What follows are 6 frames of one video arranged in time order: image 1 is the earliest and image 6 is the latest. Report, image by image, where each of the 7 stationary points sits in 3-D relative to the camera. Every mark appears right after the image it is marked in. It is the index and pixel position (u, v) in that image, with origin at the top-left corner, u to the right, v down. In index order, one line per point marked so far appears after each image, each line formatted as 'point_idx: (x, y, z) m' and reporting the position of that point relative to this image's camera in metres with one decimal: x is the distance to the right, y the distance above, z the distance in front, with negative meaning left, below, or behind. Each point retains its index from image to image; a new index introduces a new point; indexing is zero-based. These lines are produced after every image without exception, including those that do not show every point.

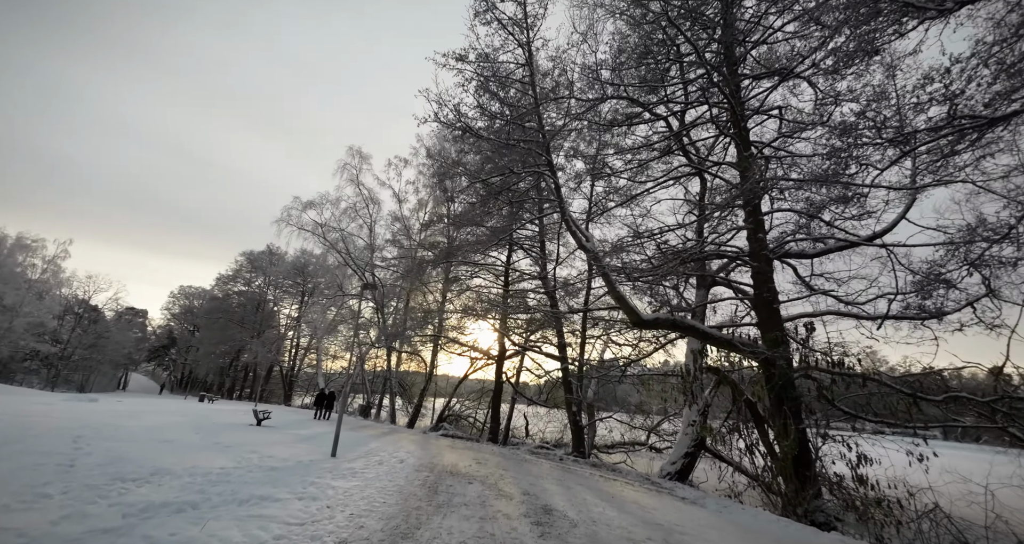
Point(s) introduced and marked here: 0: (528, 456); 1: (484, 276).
0: (+0.3, -3.9, +10.5) m
1: (-1.0, -0.1, +17.5) m
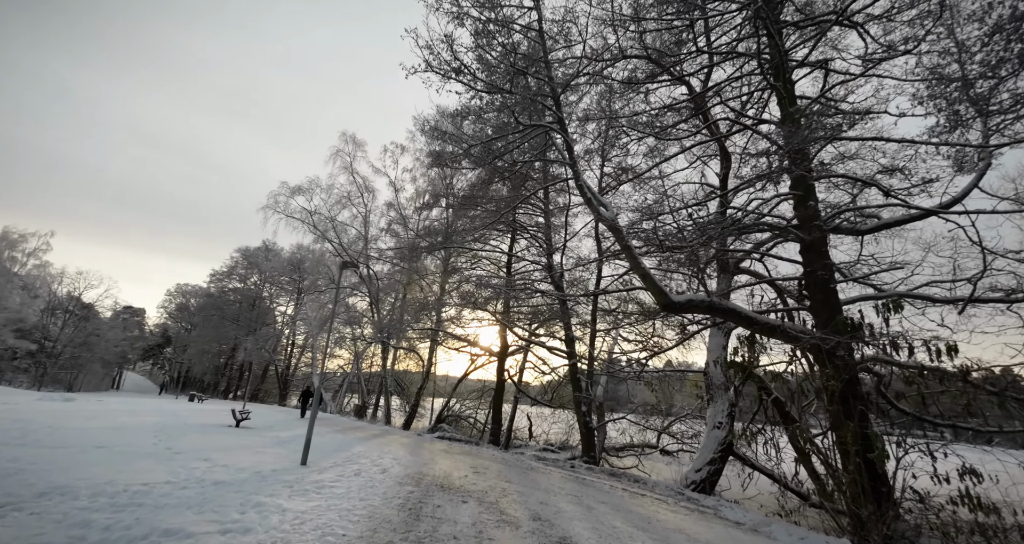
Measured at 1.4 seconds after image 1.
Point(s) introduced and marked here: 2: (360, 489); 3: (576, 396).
0: (+0.4, -3.5, +9.2) m
1: (-0.9, +0.2, +16.2) m
2: (-1.7, -2.5, +5.8) m
3: (+1.7, -3.2, +13.1) m
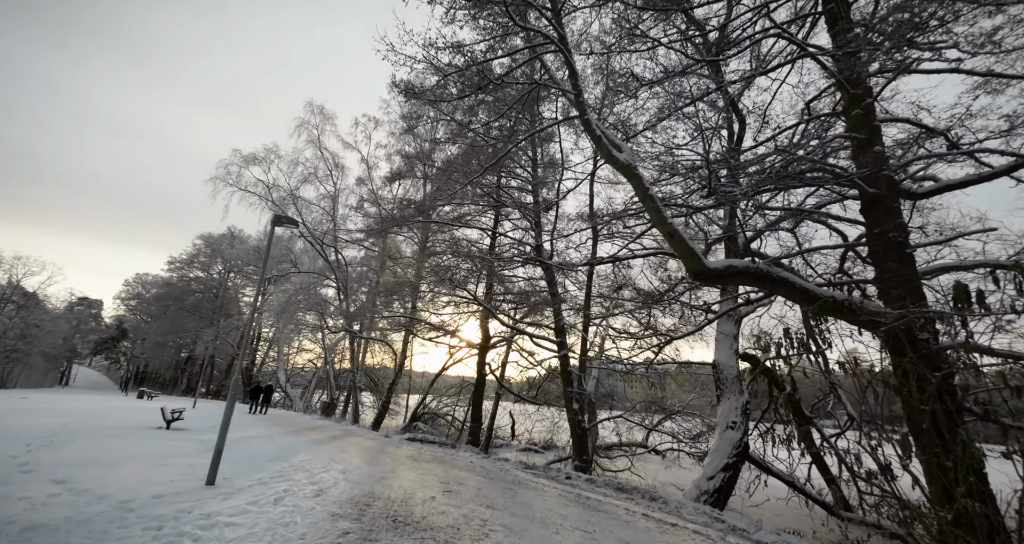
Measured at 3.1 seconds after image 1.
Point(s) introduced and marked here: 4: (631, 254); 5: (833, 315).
0: (+0.1, -3.0, +7.5) m
1: (-1.4, +0.8, +14.4) m
2: (-1.9, -2.0, +4.0) m
3: (+1.2, -2.7, +11.5) m
4: (+2.2, +0.4, +9.4) m
5: (+3.4, -0.4, +5.2) m
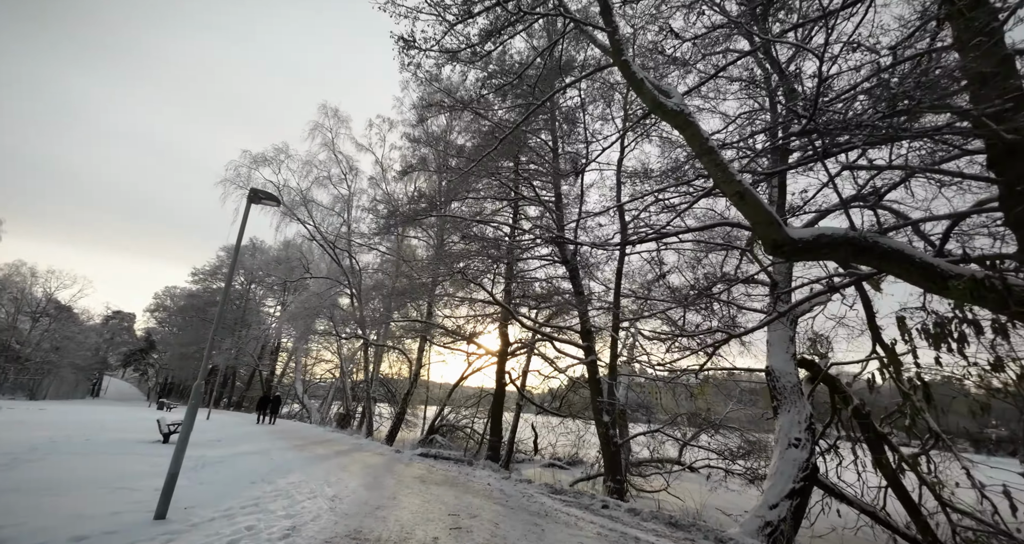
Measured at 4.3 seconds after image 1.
0: (+0.4, -2.9, +6.3) m
1: (-0.9, +0.7, +13.4) m
2: (-1.7, -1.8, +2.9) m
3: (+1.7, -2.6, +10.3) m
4: (+2.6, +0.5, +8.3) m
5: (+3.5, -0.2, +4.0) m
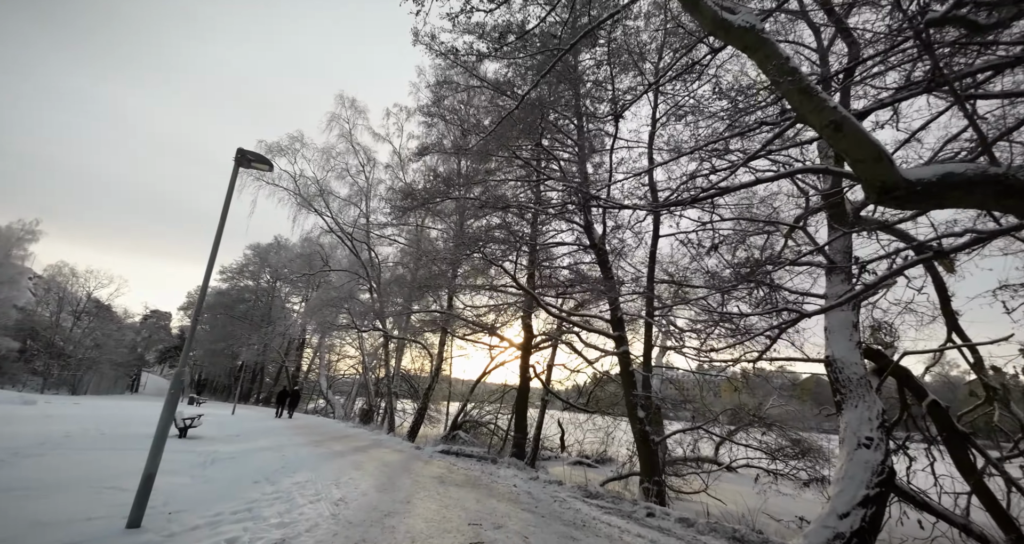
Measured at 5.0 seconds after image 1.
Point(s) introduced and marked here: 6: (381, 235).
0: (+0.7, -2.6, +5.6) m
1: (-0.3, +1.0, +12.7) m
2: (-1.6, -1.6, +2.3) m
3: (+2.2, -2.3, +9.5) m
4: (+3.0, +0.8, +7.4) m
5: (+3.7, +0.1, +3.1) m
6: (-4.9, +1.4, +19.1) m
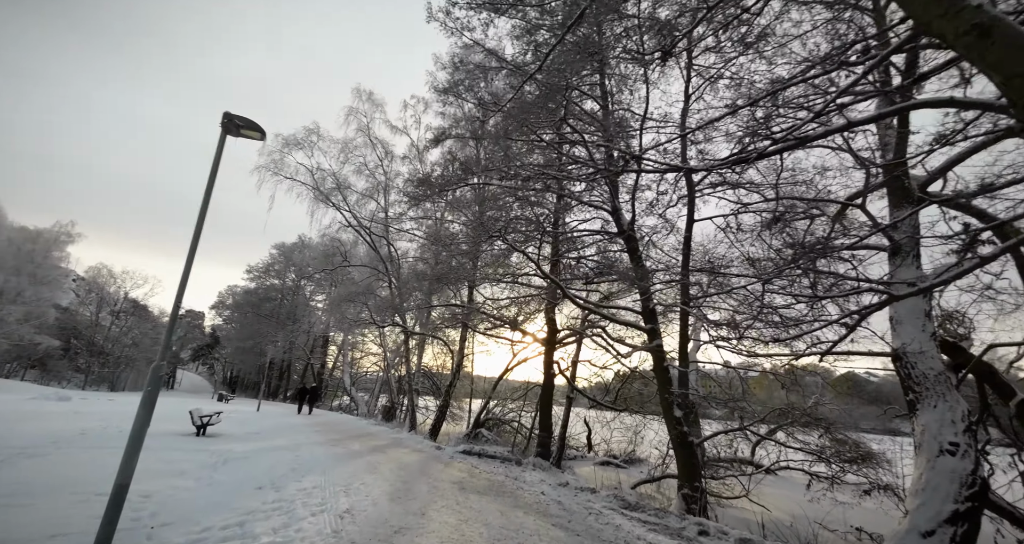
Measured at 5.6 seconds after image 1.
0: (+1.0, -2.4, +5.0) m
1: (+0.3, +1.3, +12.0) m
2: (-1.4, -1.4, +1.8) m
3: (+2.6, -2.1, +8.8) m
4: (+3.3, +1.0, +6.7) m
5: (+3.9, +0.3, +2.3) m
6: (-4.1, +1.6, +18.7) m
